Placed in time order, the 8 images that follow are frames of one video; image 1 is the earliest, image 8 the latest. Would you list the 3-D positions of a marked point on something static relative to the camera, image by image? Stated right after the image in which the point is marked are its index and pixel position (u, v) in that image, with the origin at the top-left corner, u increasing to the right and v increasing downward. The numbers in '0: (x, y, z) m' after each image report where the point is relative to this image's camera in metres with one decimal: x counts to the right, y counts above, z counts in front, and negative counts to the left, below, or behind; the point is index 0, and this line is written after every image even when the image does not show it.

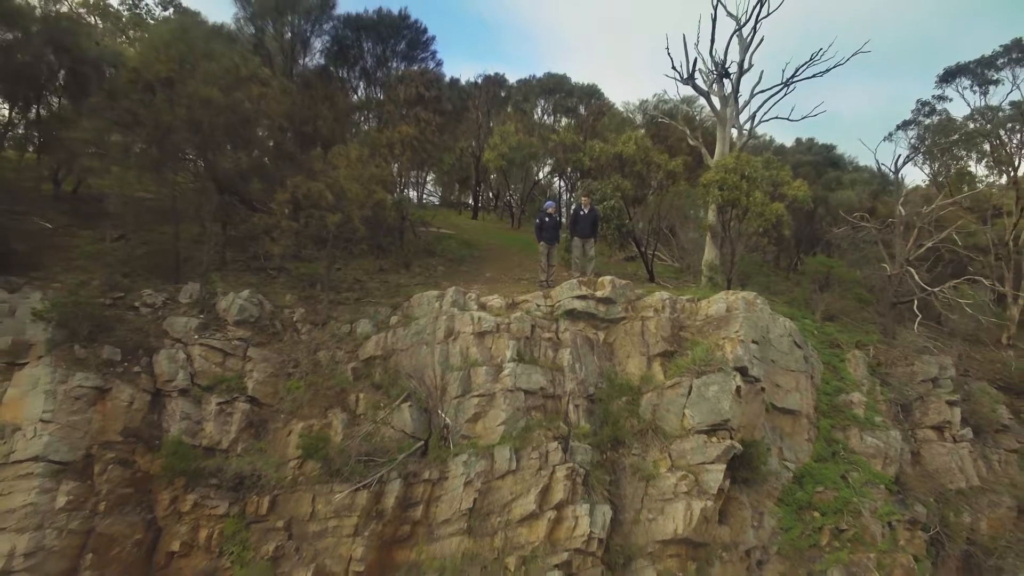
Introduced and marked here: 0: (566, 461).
0: (+0.5, -1.8, +7.0) m
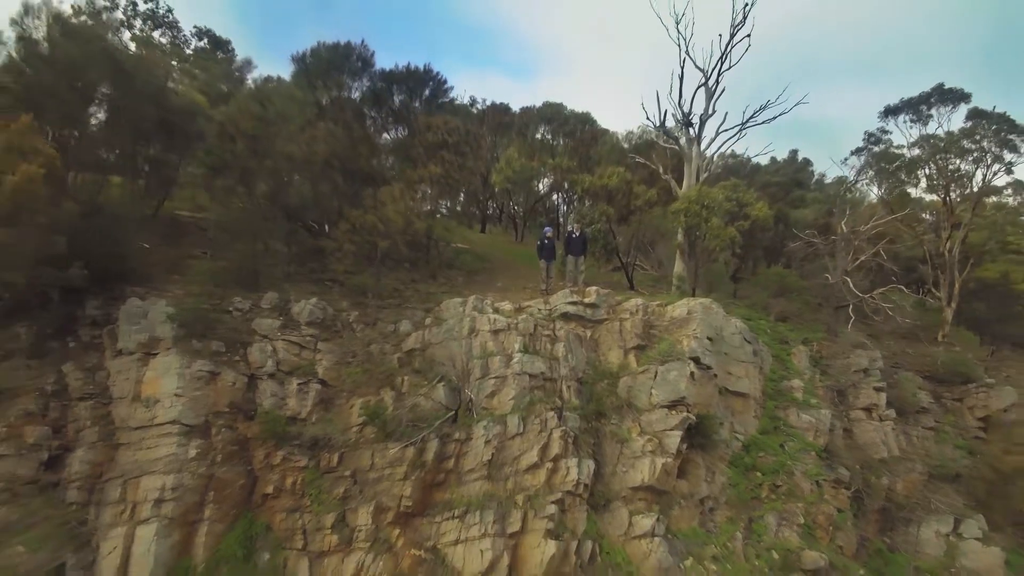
0: (+0.6, -1.9, +9.2) m
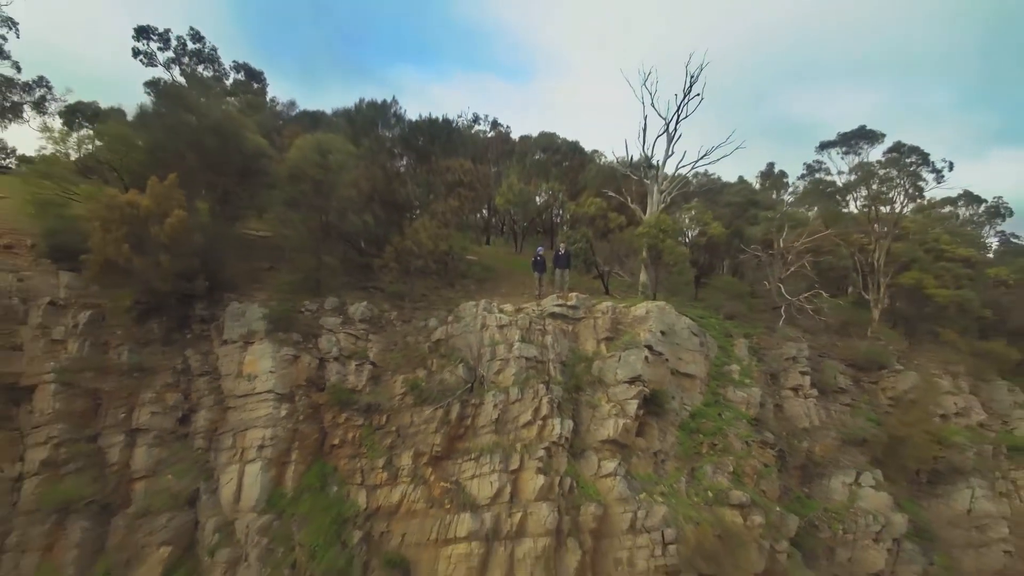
0: (+0.7, -2.0, +12.3) m
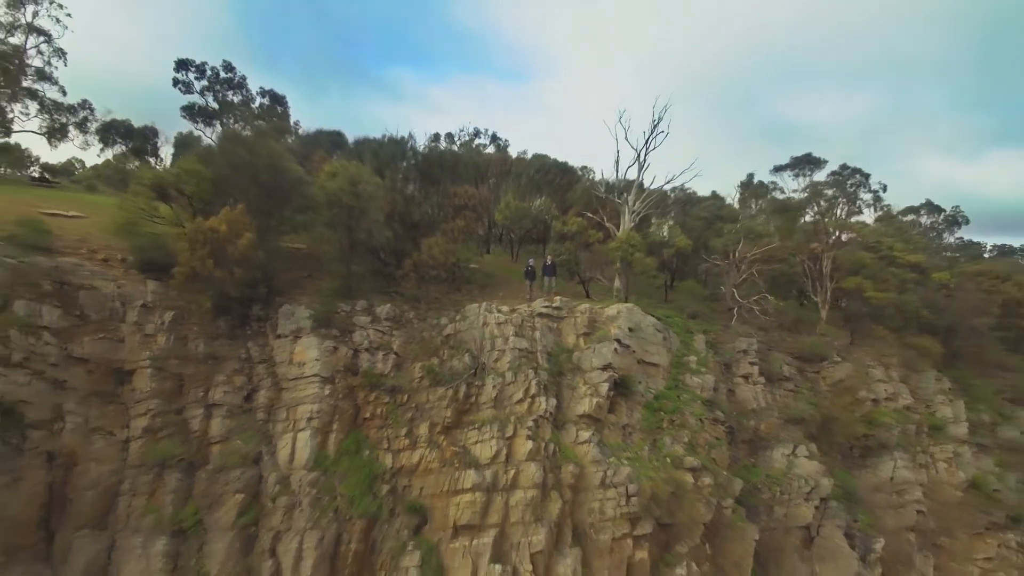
0: (+0.6, -2.2, +15.3) m
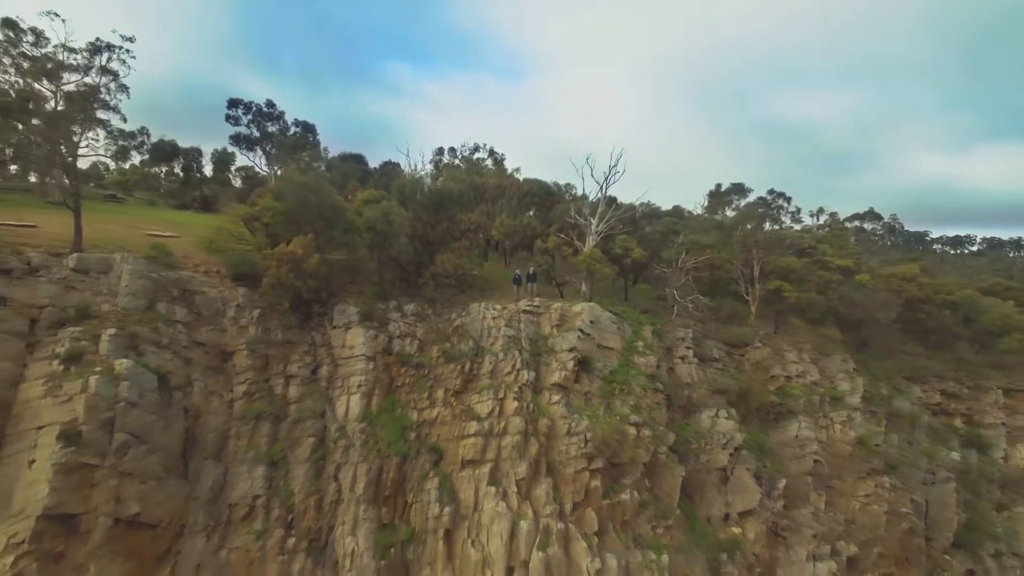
0: (+0.3, -2.3, +20.9) m
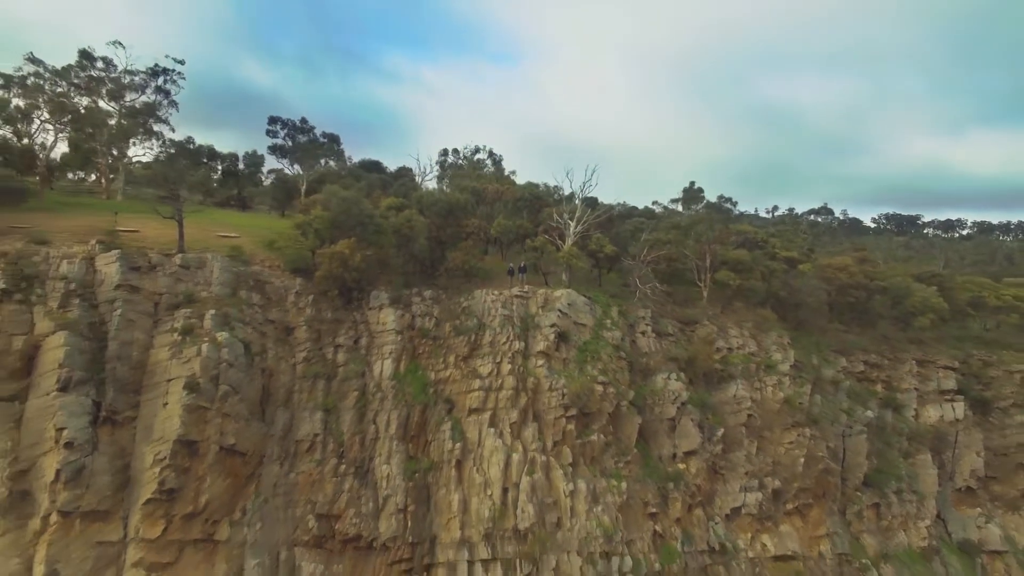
0: (+0.1, -1.9, +26.9) m
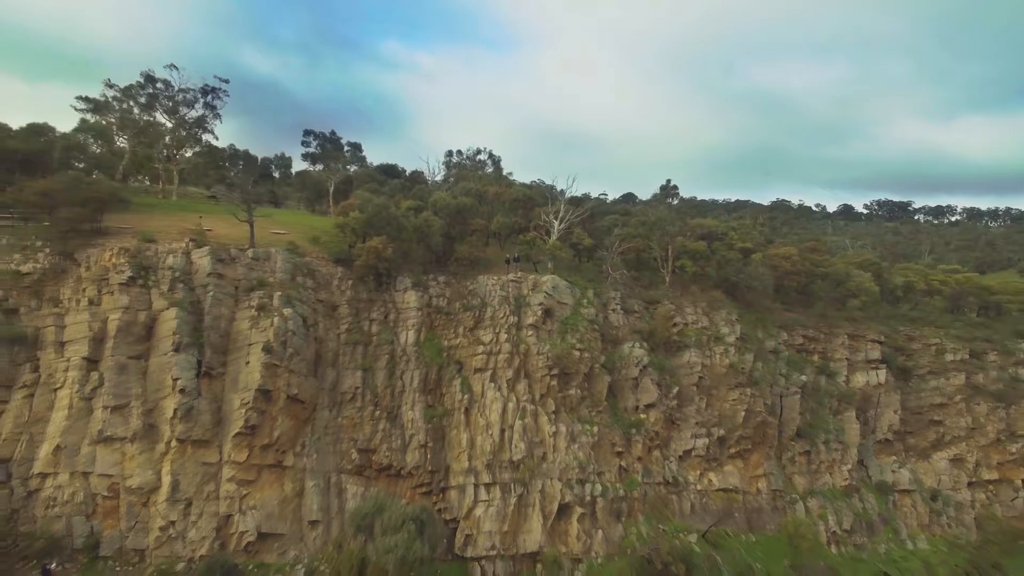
0: (-0.1, -1.1, +34.0) m
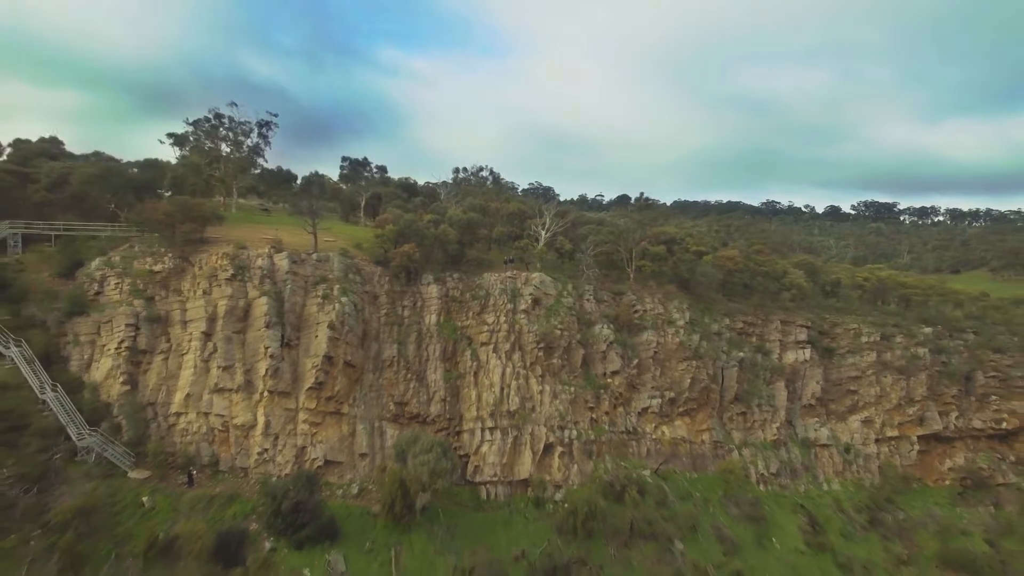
0: (-0.3, -0.8, +44.5) m
